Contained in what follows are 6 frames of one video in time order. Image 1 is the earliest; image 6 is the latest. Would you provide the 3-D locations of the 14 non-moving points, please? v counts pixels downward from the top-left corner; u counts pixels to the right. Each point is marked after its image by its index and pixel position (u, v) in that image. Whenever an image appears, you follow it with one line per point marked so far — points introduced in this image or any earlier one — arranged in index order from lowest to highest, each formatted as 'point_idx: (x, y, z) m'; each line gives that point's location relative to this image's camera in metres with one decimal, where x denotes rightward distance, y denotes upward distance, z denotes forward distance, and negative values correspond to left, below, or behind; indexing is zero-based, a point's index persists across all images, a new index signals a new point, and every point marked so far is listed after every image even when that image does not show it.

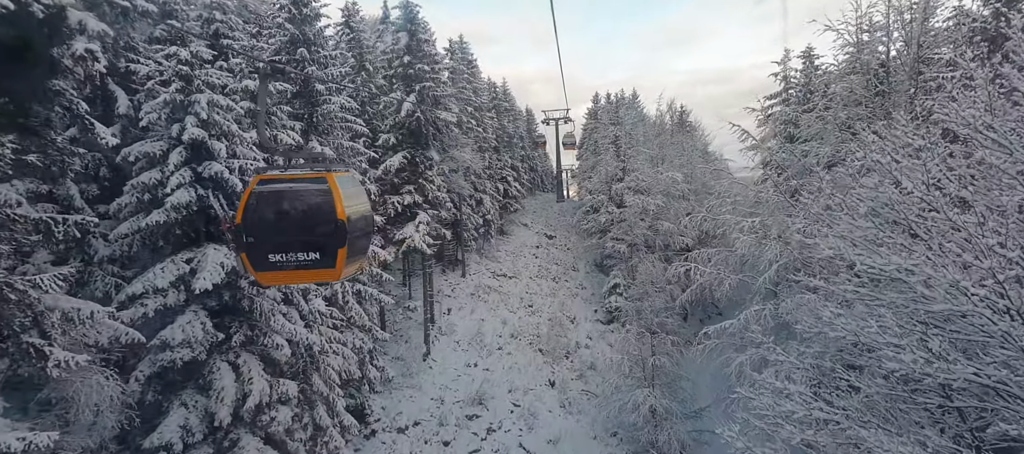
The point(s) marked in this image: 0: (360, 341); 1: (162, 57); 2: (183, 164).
0: (-4.2, -3.2, +13.8) m
1: (-7.0, +3.4, +10.0) m
2: (-6.6, +1.3, +9.9) m
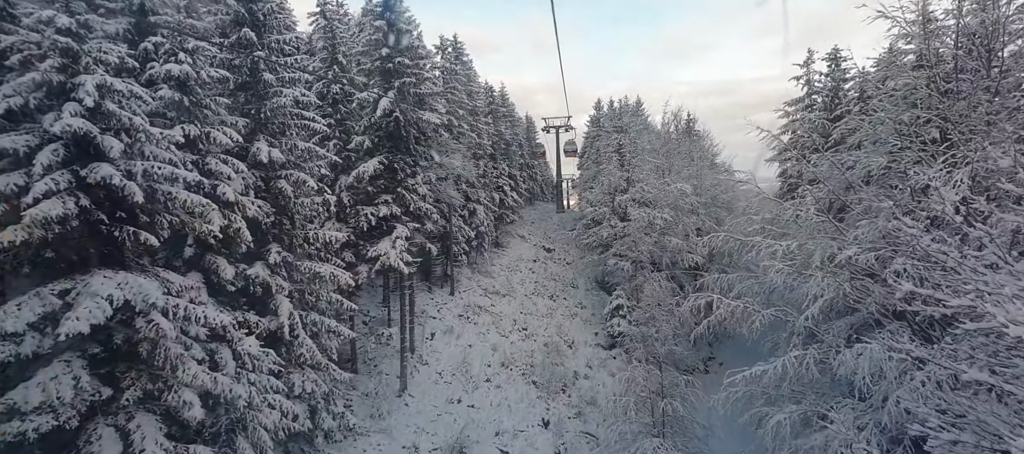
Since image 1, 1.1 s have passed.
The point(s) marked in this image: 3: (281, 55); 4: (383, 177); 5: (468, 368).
0: (-4.6, -3.6, +11.4) m
1: (-7.3, +3.1, +7.7) m
2: (-6.8, +0.9, +7.6) m
3: (-5.7, +4.2, +12.2) m
4: (-4.7, +1.8, +18.1) m
5: (-1.7, -5.6, +19.9) m
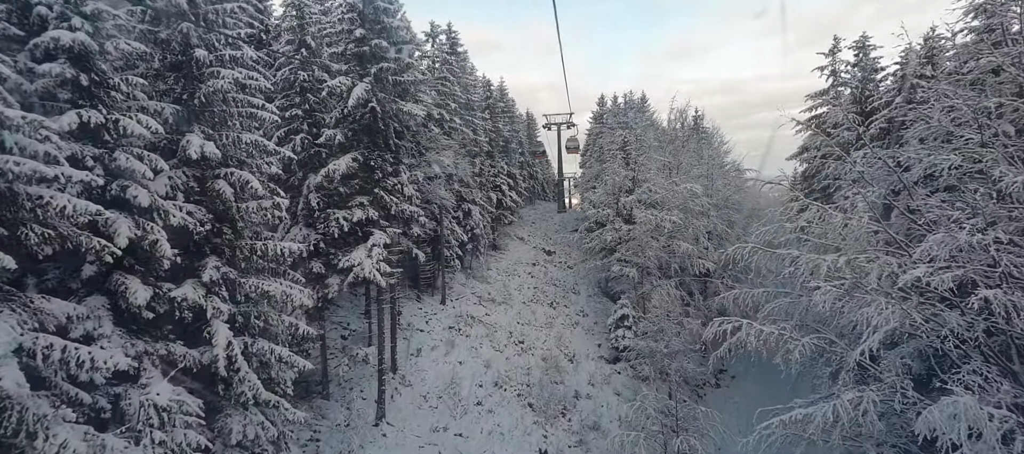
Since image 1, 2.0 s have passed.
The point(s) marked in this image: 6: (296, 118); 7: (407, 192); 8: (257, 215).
0: (-4.8, -3.8, +9.4) m
1: (-7.6, +2.9, +5.6) m
2: (-7.1, +0.7, +5.5) m
3: (-5.9, +4.0, +10.1) m
4: (-4.9, +1.6, +16.1) m
5: (-2.0, -5.8, +17.8) m
6: (-6.6, +3.3, +15.2) m
7: (-3.6, +1.2, +17.1) m
8: (-5.3, +0.2, +10.4) m
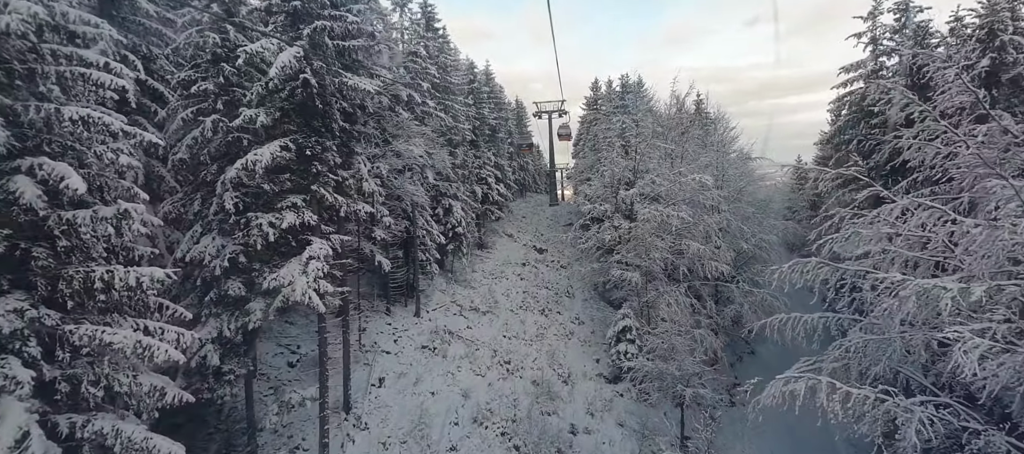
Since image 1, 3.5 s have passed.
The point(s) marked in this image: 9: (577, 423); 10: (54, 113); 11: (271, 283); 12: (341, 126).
0: (-5.3, -4.1, +5.9) m
1: (-8.0, +2.6, +2.1) m
2: (-7.5, +0.4, +2.0) m
3: (-6.4, +3.8, +6.6) m
4: (-5.5, +1.5, +12.6) m
5: (-2.5, -5.9, +14.5) m
6: (-7.2, +3.1, +11.6) m
7: (-4.2, +1.1, +13.7) m
8: (-5.8, 0.0, +6.9) m
9: (+2.3, -6.6, +16.9) m
10: (-6.2, +1.5, +6.7) m
11: (-5.5, -1.3, +11.3) m
12: (-4.4, +2.6, +12.7) m
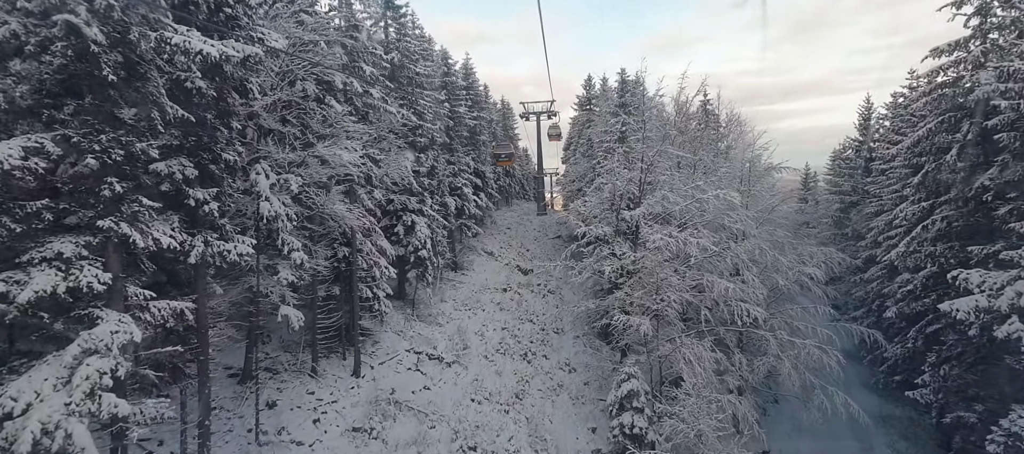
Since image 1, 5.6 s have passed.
0: (-5.9, -5.0, +0.5) m
1: (-8.5, +1.7, -3.4) m
2: (-8.0, -0.5, -3.4) m
3: (-7.0, +2.9, +1.2) m
4: (-6.3, +0.5, +7.2) m
5: (-3.3, -6.9, +9.1) m
6: (-7.9, +2.2, +6.2) m
7: (-5.0, +0.1, +8.3) m
8: (-6.5, -0.9, +1.5) m
9: (+1.4, -7.7, +11.7) m
10: (-6.8, +0.7, +1.3) m
11: (-6.2, -2.2, +5.9) m
12: (-5.1, +1.7, +7.3) m
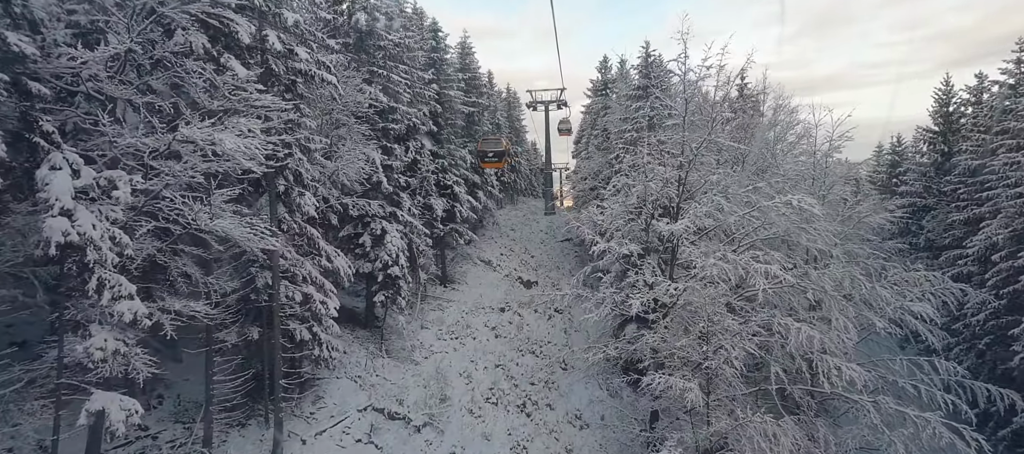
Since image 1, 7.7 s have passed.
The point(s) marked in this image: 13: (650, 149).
0: (-6.5, -5.5, -4.5) m
1: (-9.1, +1.1, -8.4) m
2: (-8.7, -1.1, -8.5) m
3: (-7.5, +2.3, -3.9) m
4: (-6.7, 0.0, +2.1) m
5: (-3.8, -7.4, +4.0) m
6: (-8.3, +1.7, +1.1) m
7: (-5.4, -0.4, +3.2) m
8: (-7.0, -1.5, -3.6) m
9: (+0.9, -8.2, +6.5) m
10: (-7.4, +0.1, -3.7) m
11: (-6.7, -2.7, +0.9) m
12: (-5.5, +1.1, +2.2) m
13: (+4.1, +2.2, +14.1) m
